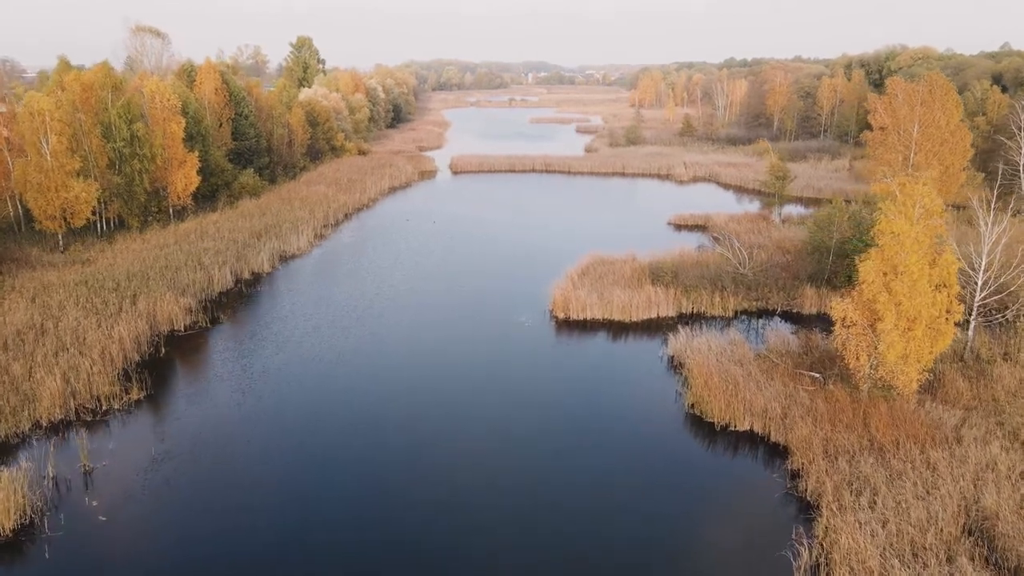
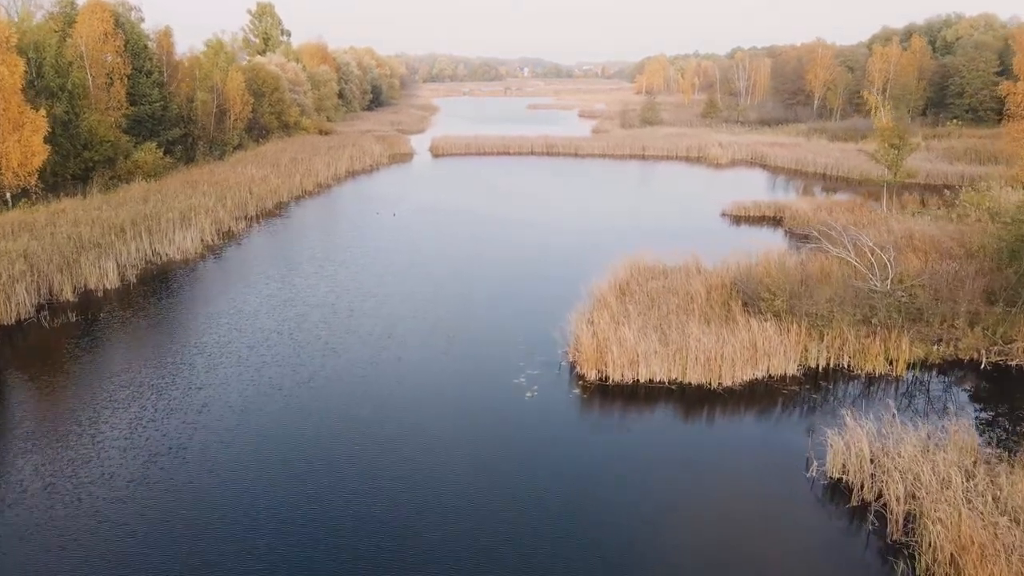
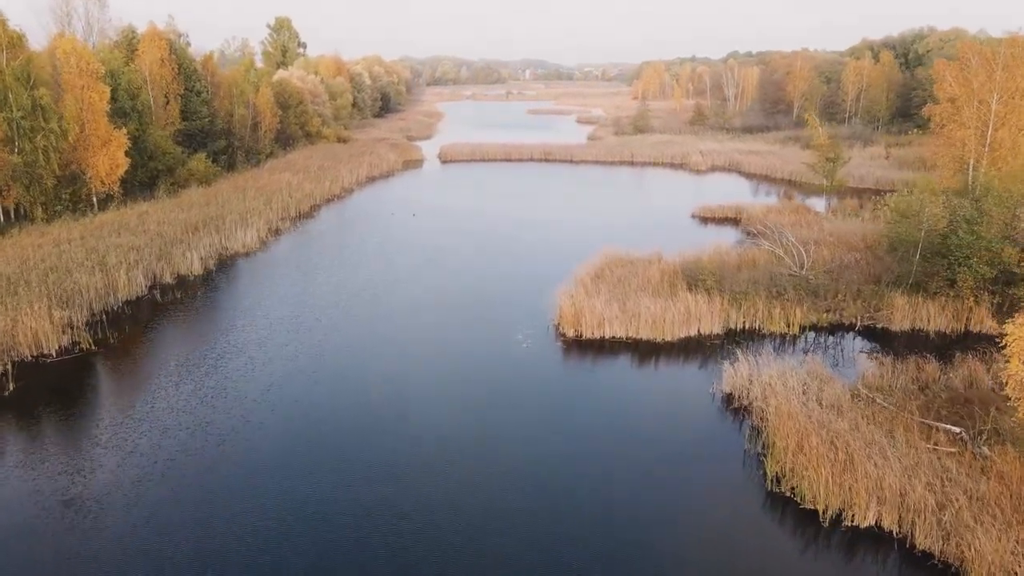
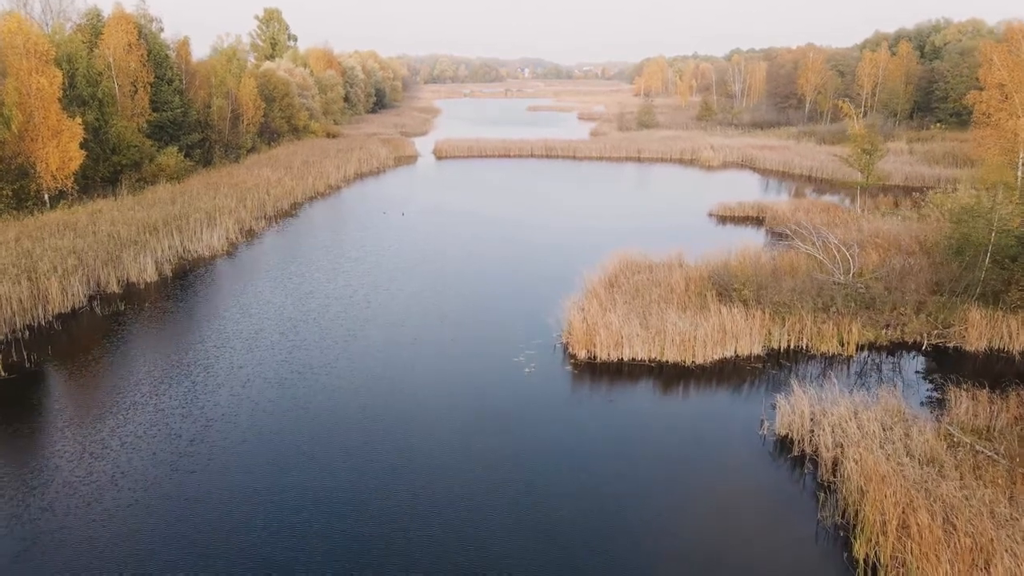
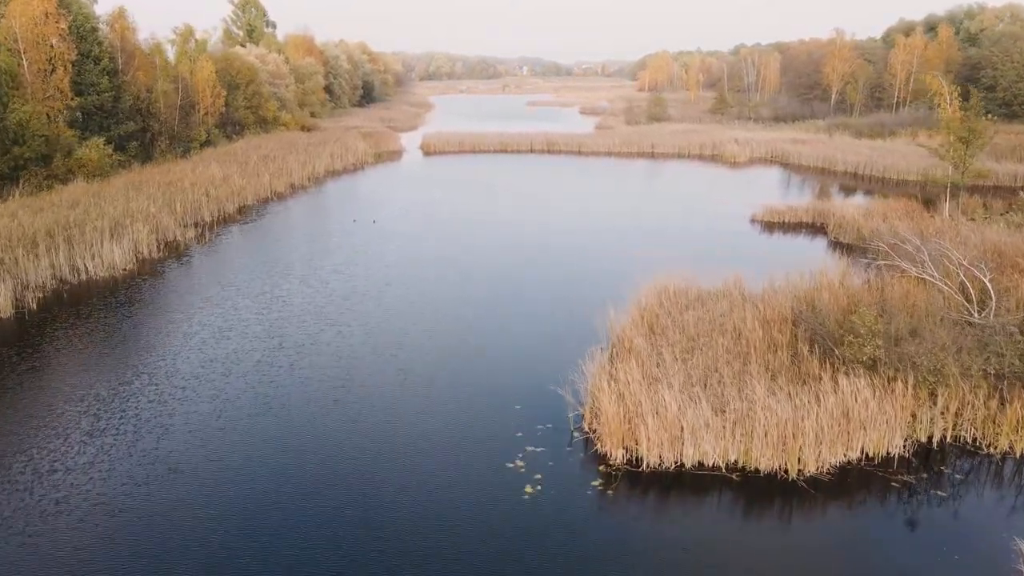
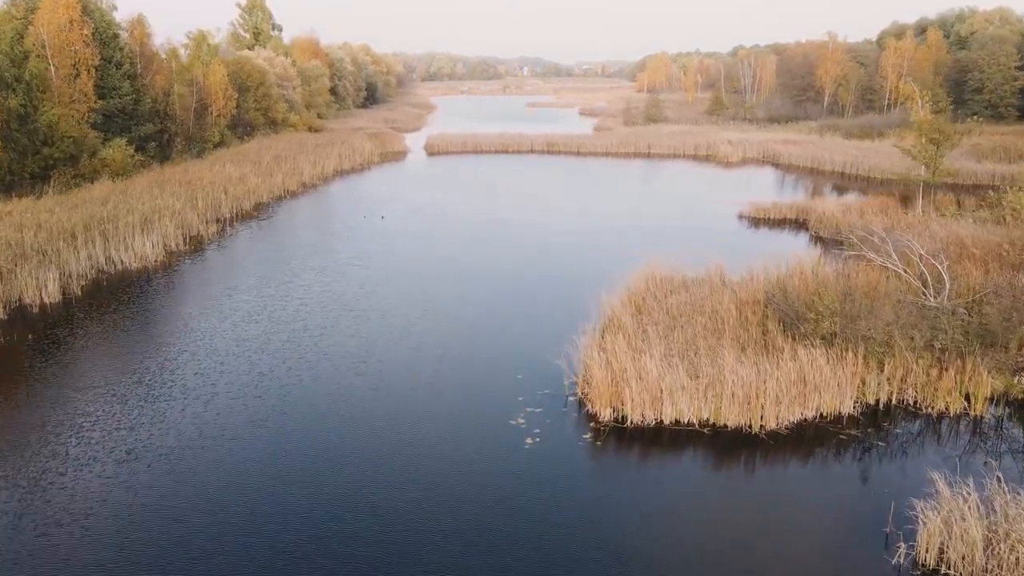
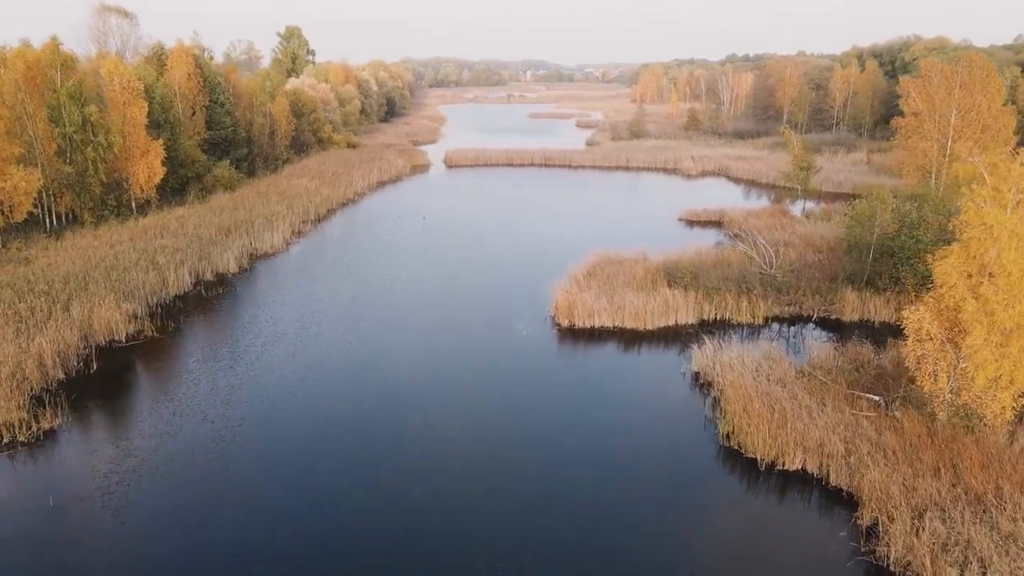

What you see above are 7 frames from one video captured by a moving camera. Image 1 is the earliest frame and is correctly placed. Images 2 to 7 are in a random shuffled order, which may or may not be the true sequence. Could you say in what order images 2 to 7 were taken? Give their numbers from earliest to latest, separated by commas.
7, 3, 4, 2, 6, 5
